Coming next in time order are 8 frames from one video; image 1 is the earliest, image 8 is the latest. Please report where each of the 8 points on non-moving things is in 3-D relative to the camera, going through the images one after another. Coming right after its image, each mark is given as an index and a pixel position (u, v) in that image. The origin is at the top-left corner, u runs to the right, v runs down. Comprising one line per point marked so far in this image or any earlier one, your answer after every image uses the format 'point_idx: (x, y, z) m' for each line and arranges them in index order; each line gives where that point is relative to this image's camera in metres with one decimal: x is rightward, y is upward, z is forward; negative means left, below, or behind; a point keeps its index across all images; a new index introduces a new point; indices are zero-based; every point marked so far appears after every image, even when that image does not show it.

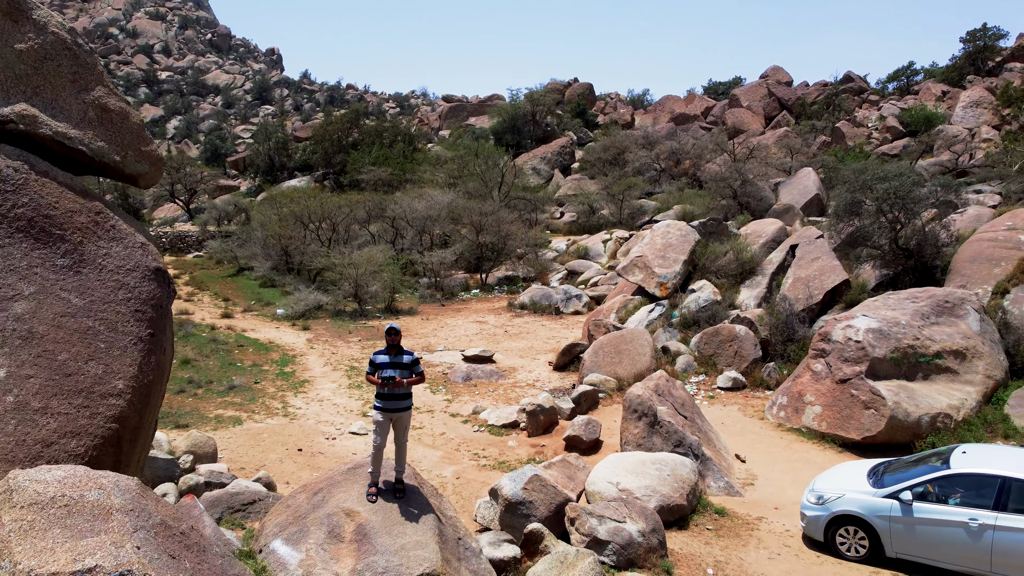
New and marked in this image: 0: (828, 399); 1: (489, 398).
0: (+3.3, -1.2, +6.6) m
1: (-0.3, -1.4, +8.3) m
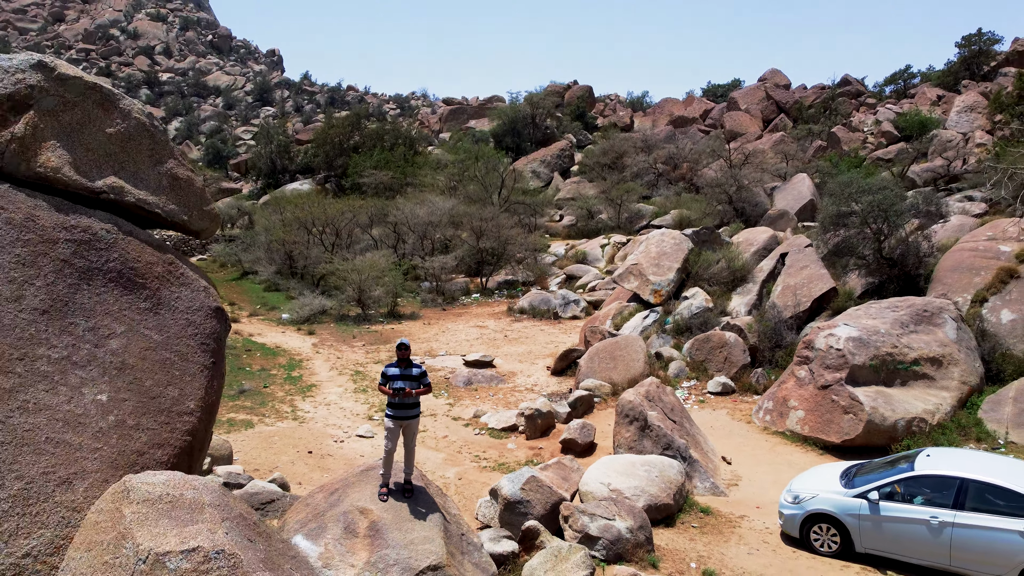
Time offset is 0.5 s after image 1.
0: (+3.3, -1.3, +6.9) m
1: (-0.3, -1.6, +8.7) m
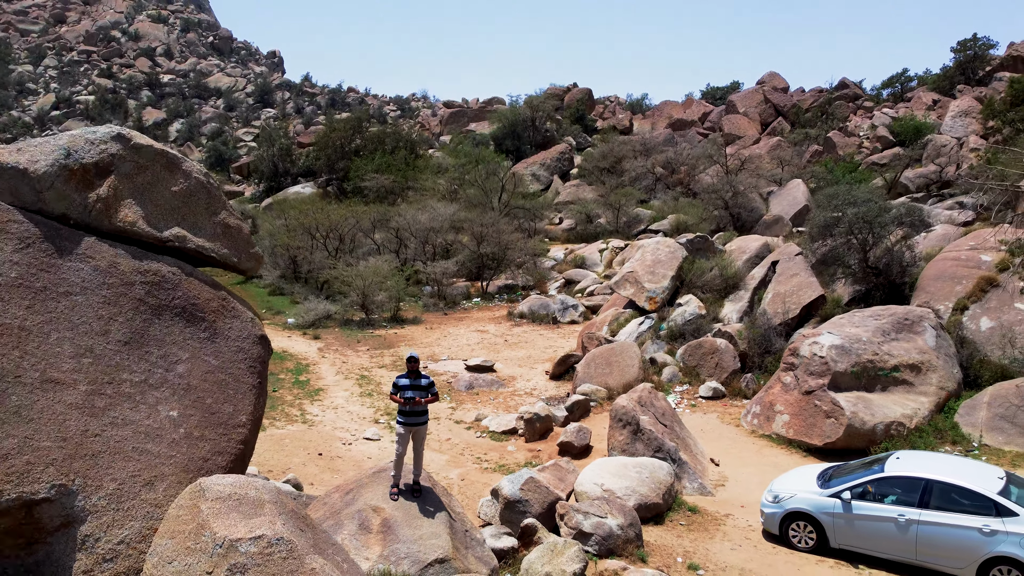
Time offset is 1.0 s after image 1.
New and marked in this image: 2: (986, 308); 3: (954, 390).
0: (+3.3, -1.4, +7.3) m
1: (-0.3, -1.7, +9.0) m
2: (+6.4, -0.3, +8.6) m
3: (+5.2, -1.2, +7.4) m
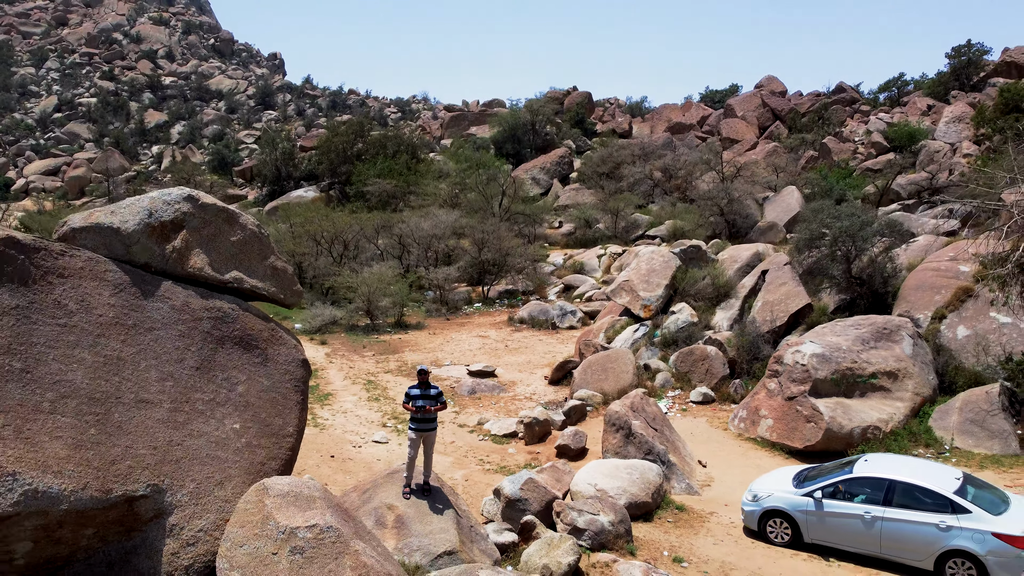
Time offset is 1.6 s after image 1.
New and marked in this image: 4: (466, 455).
0: (+3.3, -1.5, +7.8) m
1: (-0.3, -1.8, +9.5) m
2: (+6.4, -0.4, +9.0) m
3: (+5.2, -1.3, +7.9) m
4: (-0.6, -2.0, +7.8) m
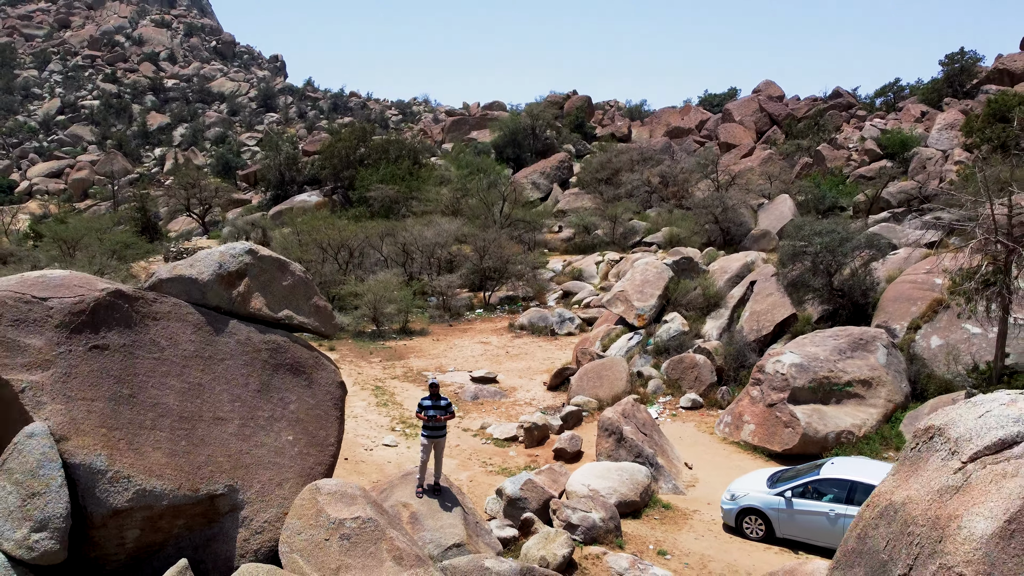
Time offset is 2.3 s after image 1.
0: (+3.3, -1.7, +8.4) m
1: (-0.3, -2.0, +10.1) m
2: (+6.5, -0.6, +9.6) m
3: (+5.2, -1.5, +8.5) m
4: (-0.6, -2.2, +8.4) m
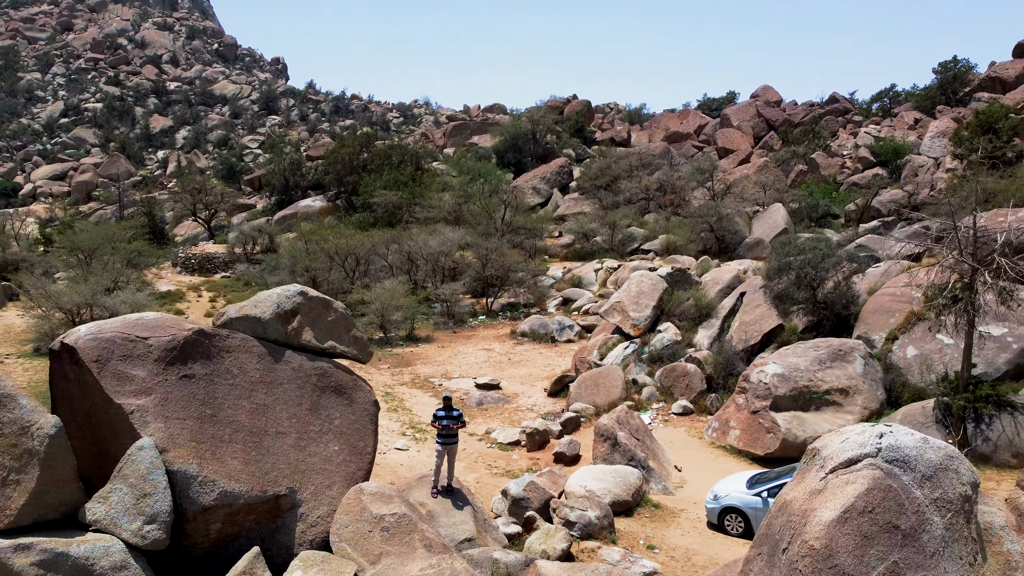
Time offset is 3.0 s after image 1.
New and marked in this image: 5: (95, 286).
0: (+3.3, -2.0, +9.0) m
1: (-0.2, -2.2, +10.7) m
2: (+6.5, -0.8, +10.3) m
3: (+5.3, -1.8, +9.1) m
4: (-0.5, -2.5, +9.0) m
5: (-12.0, +0.1, +18.1) m
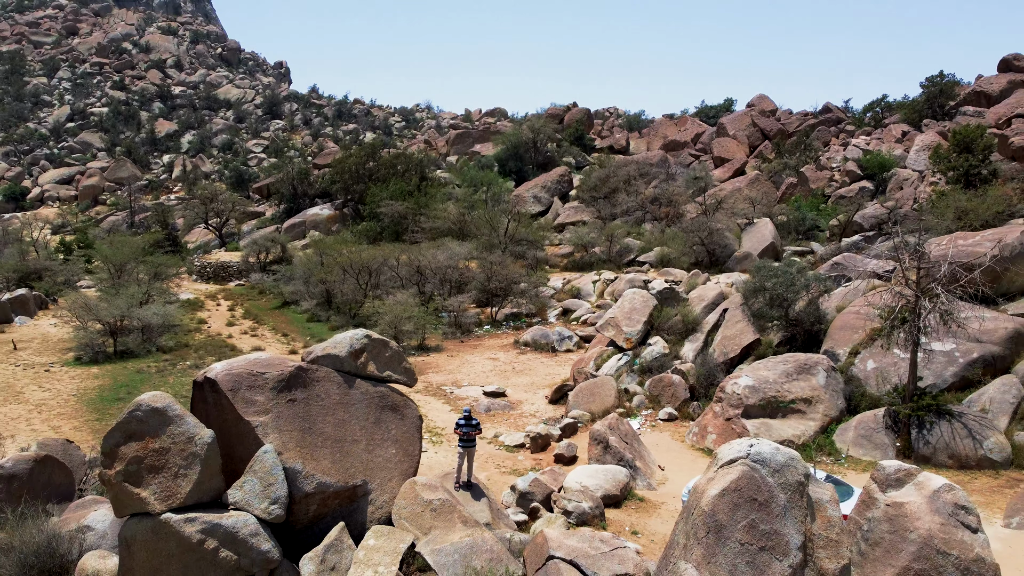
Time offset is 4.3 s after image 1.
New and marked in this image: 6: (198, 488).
0: (+3.4, -2.3, +10.4) m
1: (-0.1, -2.6, +12.1) m
2: (+6.6, -1.2, +11.6) m
3: (+5.4, -2.1, +10.5) m
4: (-0.4, -2.8, +10.4) m
5: (-11.9, -0.3, +19.5) m
6: (-2.2, -1.4, +4.4) m
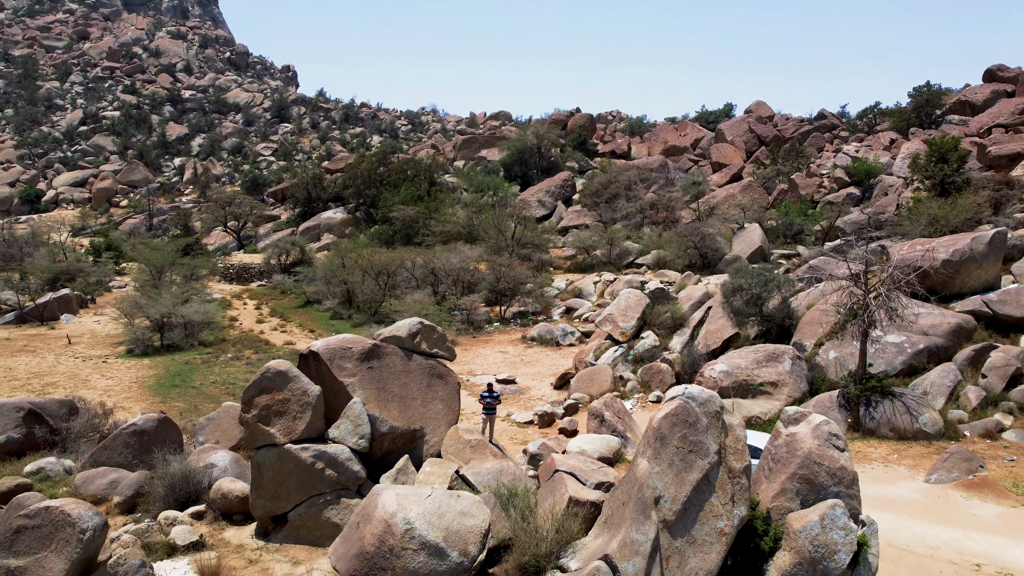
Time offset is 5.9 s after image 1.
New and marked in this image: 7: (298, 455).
0: (+3.6, -2.3, +12.2) m
1: (+0.1, -2.6, +14.0) m
2: (+6.8, -1.2, +13.5) m
3: (+5.6, -2.1, +12.3) m
4: (-0.2, -2.8, +12.2) m
5: (-11.6, -0.3, +21.4) m
6: (-2.0, -1.4, +6.3) m
7: (-2.1, -1.6, +6.2) m
